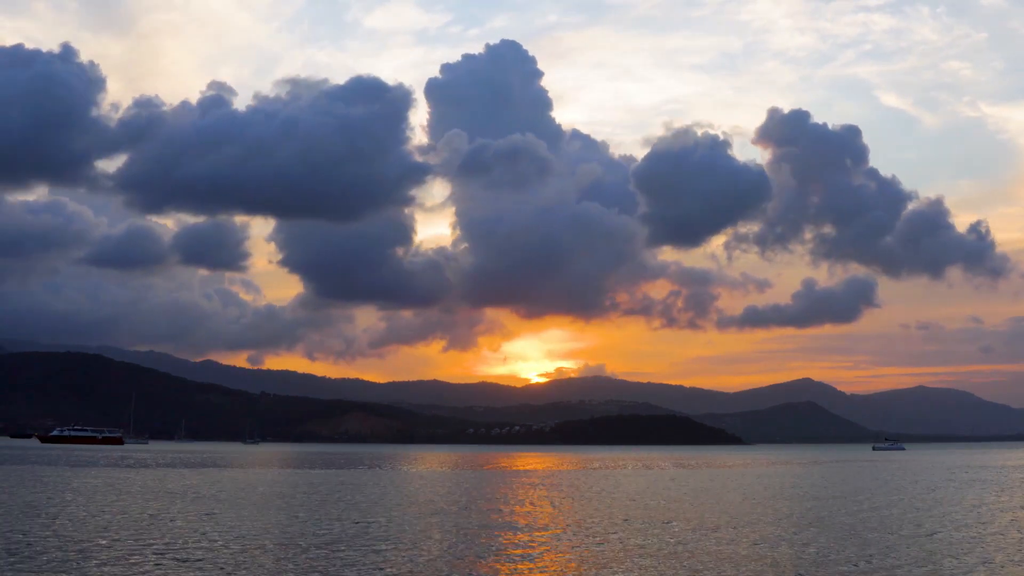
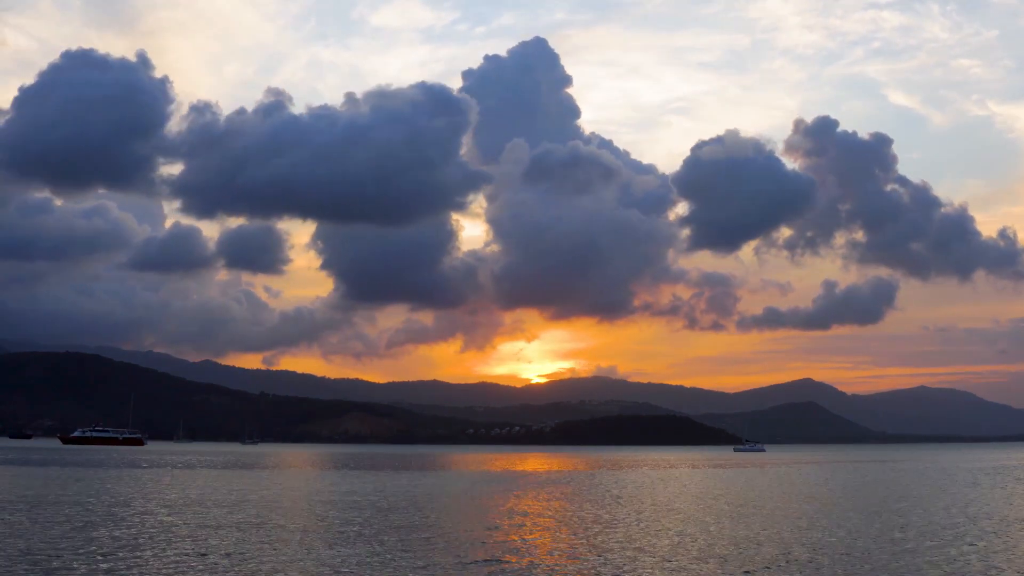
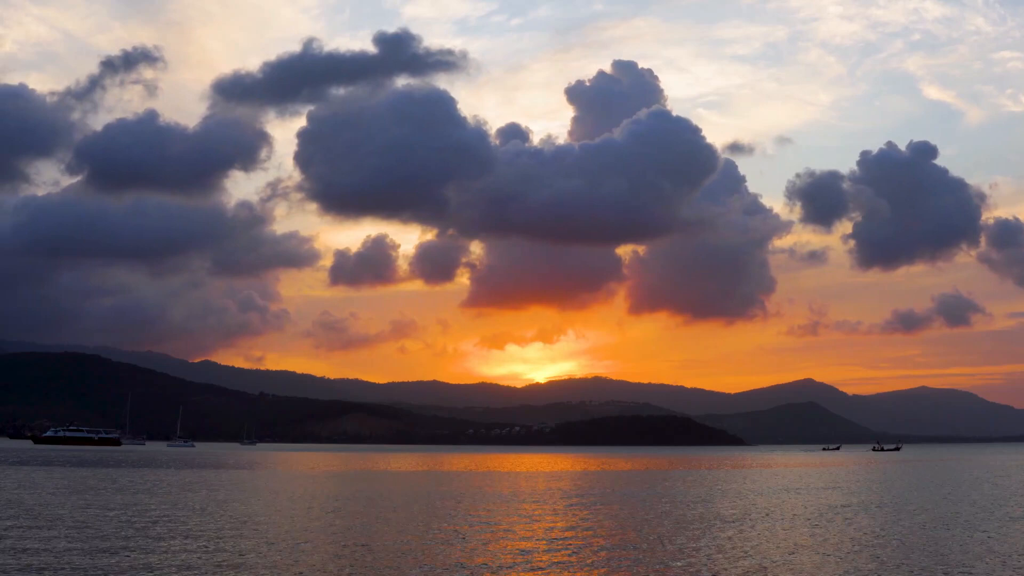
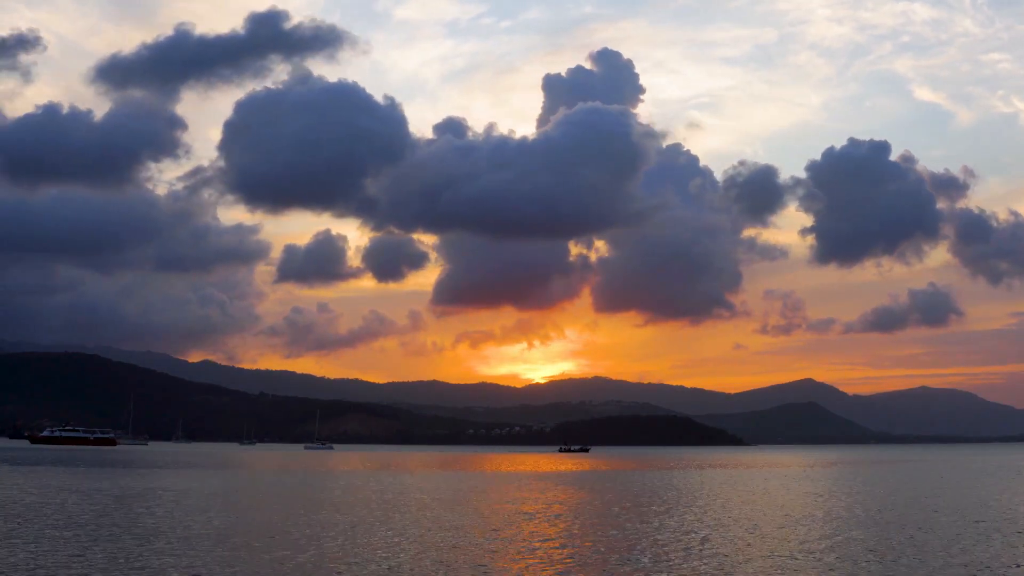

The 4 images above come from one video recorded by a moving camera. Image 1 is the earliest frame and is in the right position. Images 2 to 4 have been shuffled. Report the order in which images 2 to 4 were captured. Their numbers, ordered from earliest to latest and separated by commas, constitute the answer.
2, 4, 3
